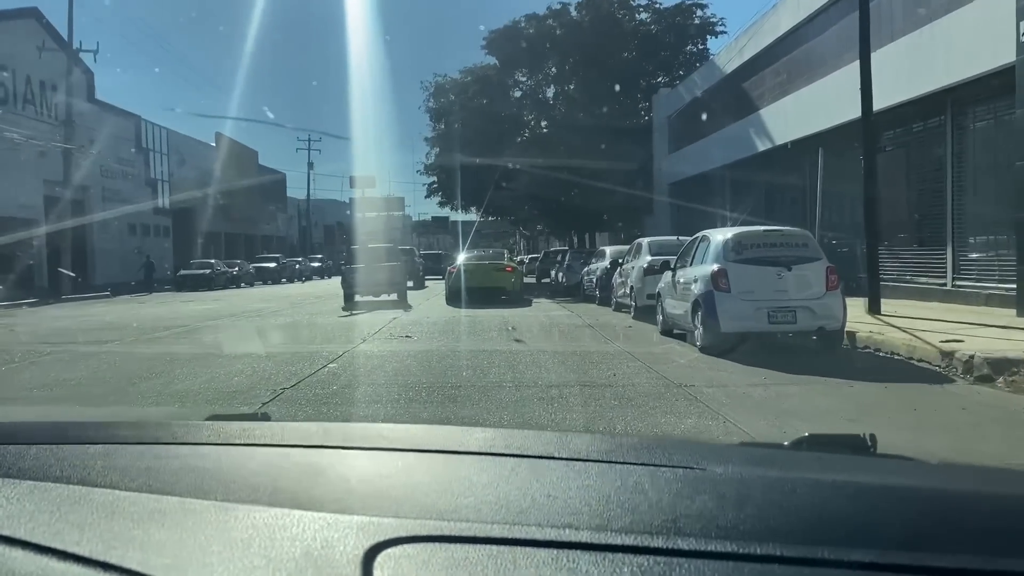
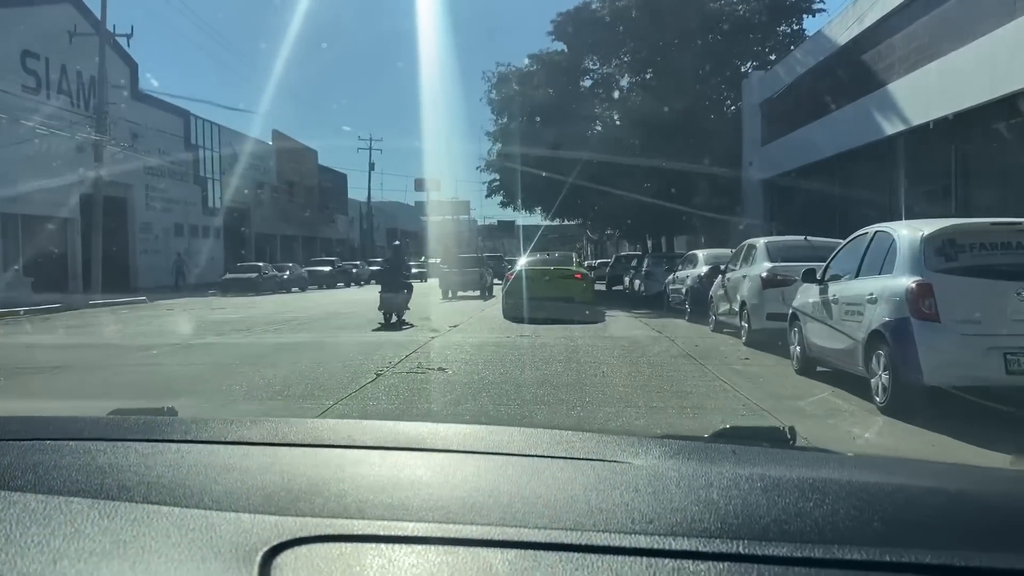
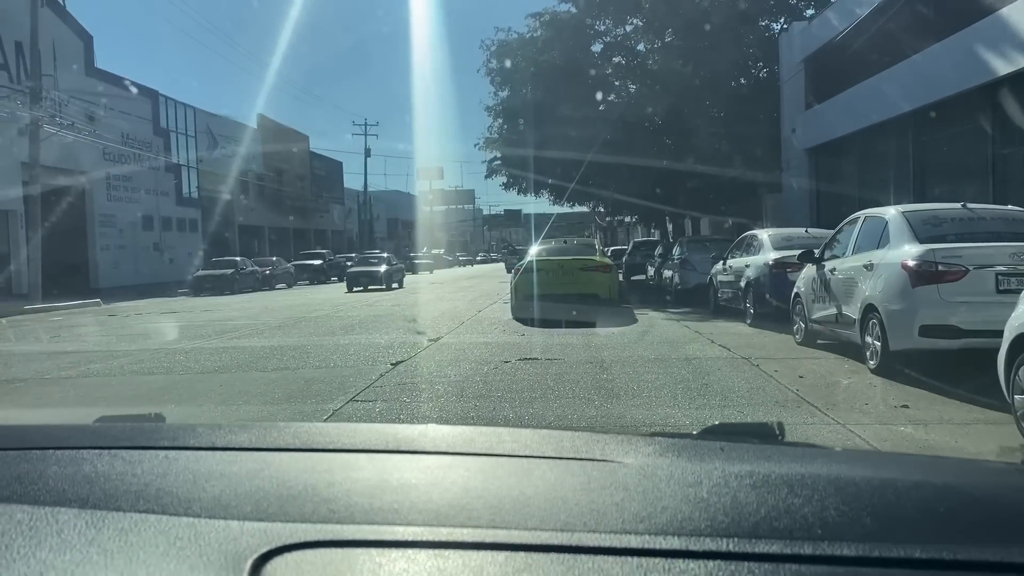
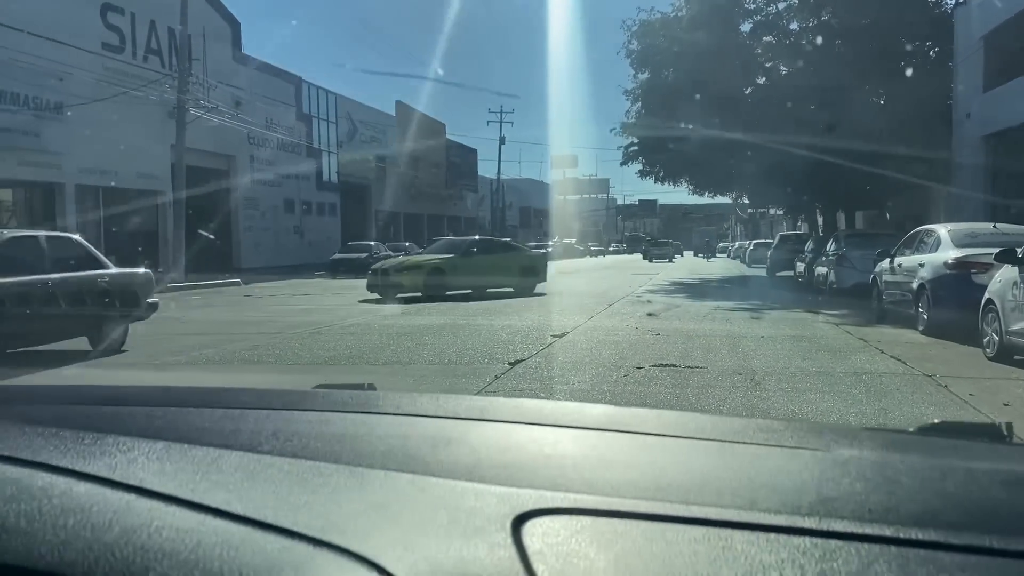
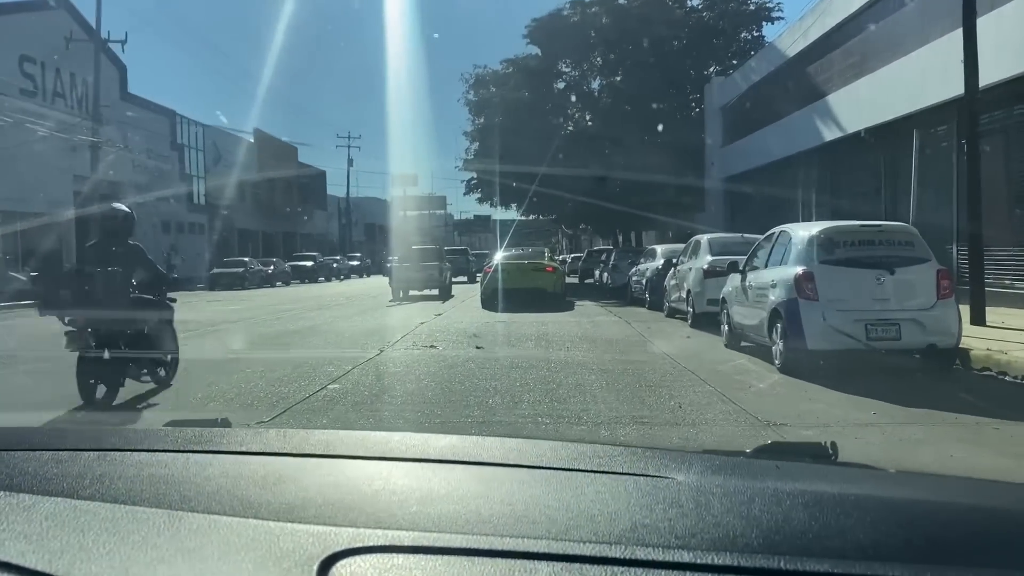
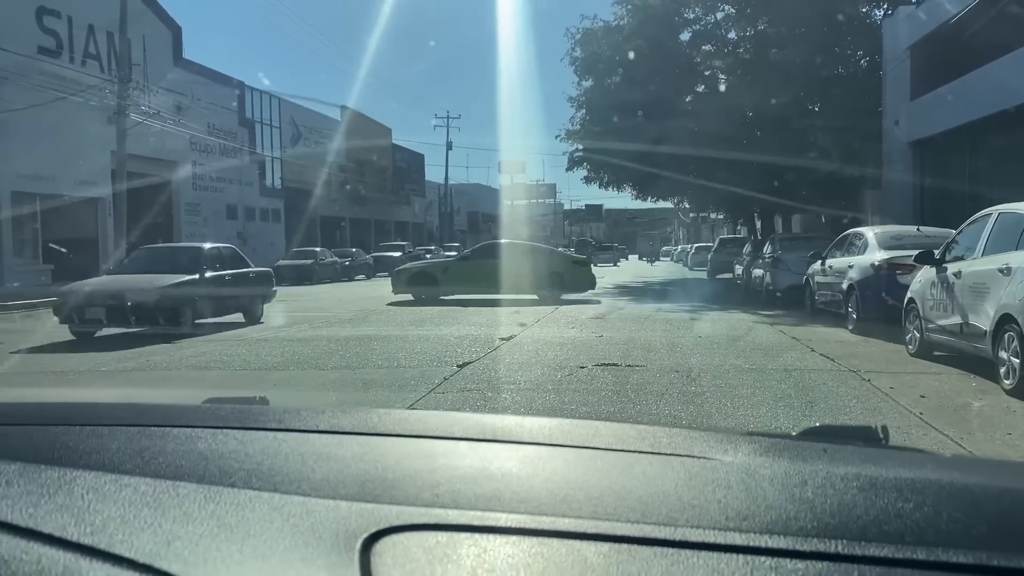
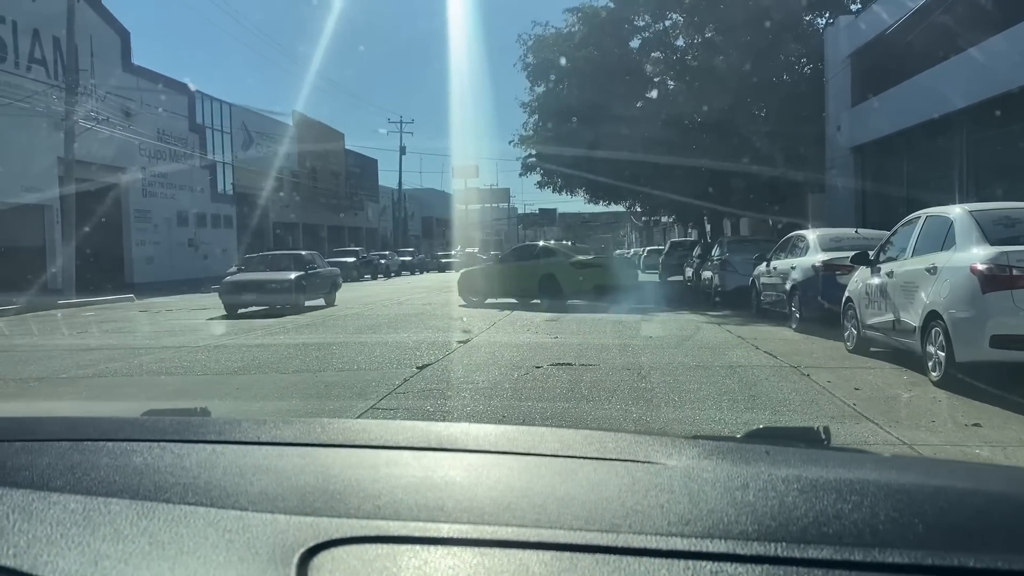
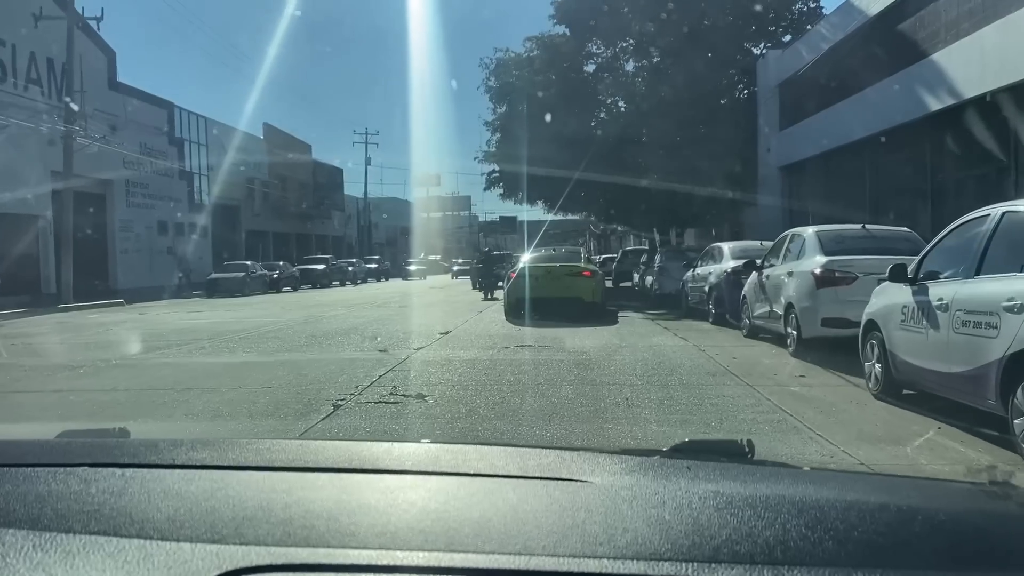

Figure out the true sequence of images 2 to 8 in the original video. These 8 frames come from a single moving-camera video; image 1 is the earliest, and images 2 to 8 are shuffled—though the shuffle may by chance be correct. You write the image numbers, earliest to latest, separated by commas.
5, 2, 8, 3, 7, 6, 4
